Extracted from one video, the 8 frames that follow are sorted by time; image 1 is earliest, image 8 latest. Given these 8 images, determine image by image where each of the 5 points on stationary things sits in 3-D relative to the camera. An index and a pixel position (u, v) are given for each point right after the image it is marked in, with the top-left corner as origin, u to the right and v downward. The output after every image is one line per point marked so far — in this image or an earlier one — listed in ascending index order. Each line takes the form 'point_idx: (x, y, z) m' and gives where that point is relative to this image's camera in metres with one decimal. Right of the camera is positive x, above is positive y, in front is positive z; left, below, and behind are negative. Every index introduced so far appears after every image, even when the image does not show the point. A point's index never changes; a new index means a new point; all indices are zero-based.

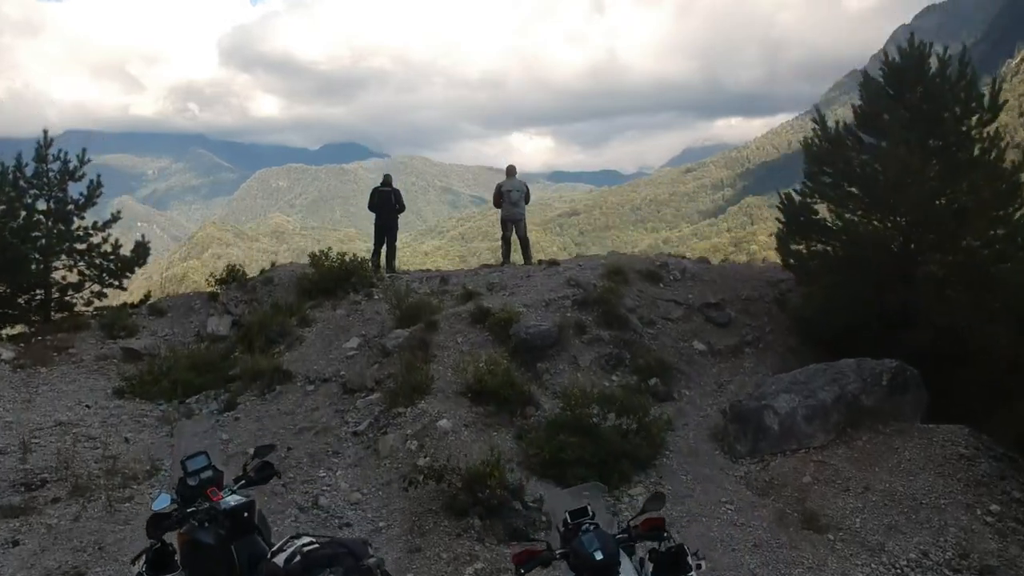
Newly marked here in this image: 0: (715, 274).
0: (+2.7, +0.2, +9.2) m
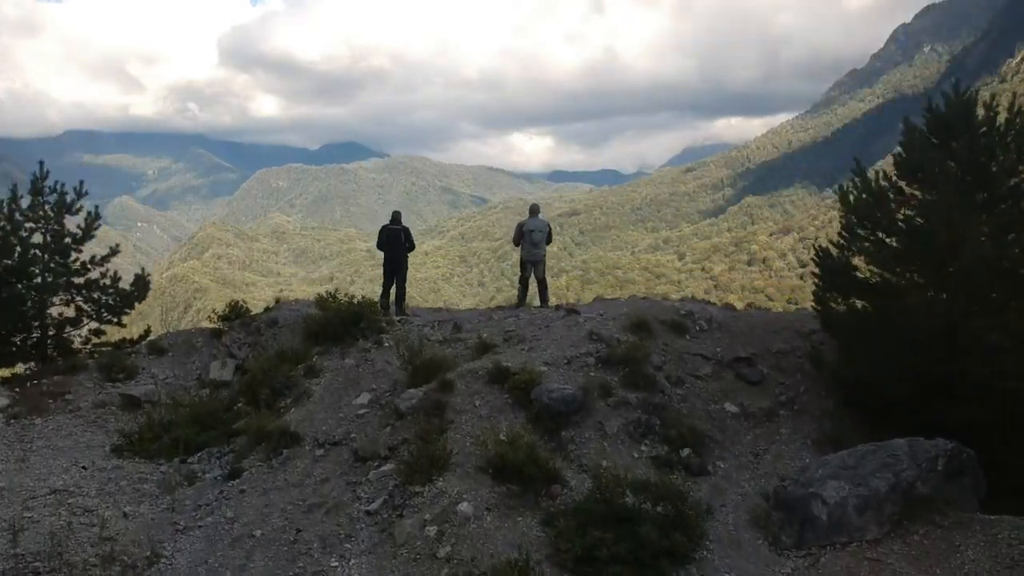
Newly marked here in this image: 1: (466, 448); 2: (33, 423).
0: (+2.9, -0.5, +8.8) m
1: (-0.4, -1.5, +6.7) m
2: (-6.5, -1.8, +9.4) m
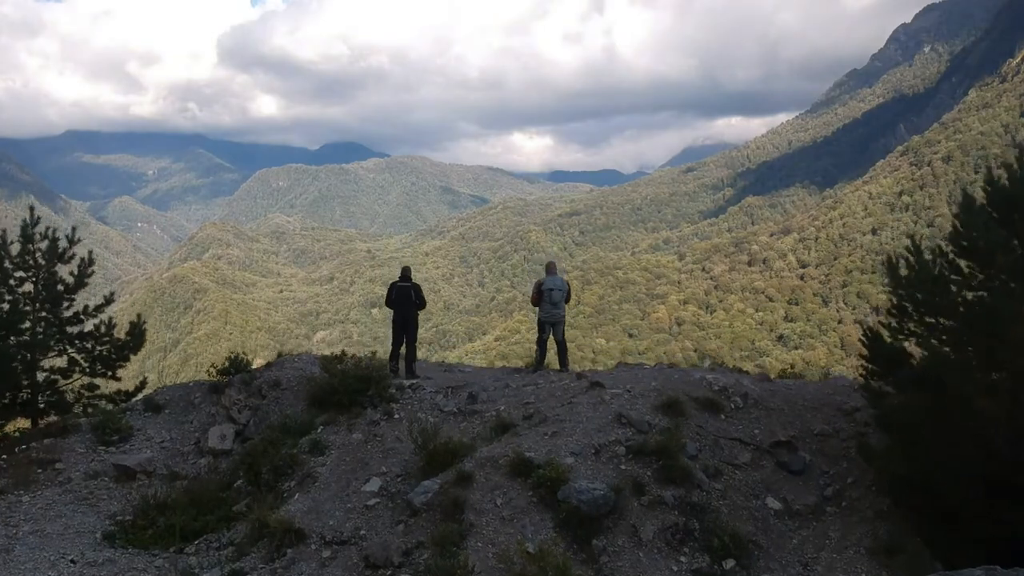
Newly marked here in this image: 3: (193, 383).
0: (+3.2, -1.3, +8.2) m
1: (-0.2, -2.4, +6.1) m
2: (-6.2, -2.7, +8.8) m
3: (-5.4, -1.6, +11.7) m
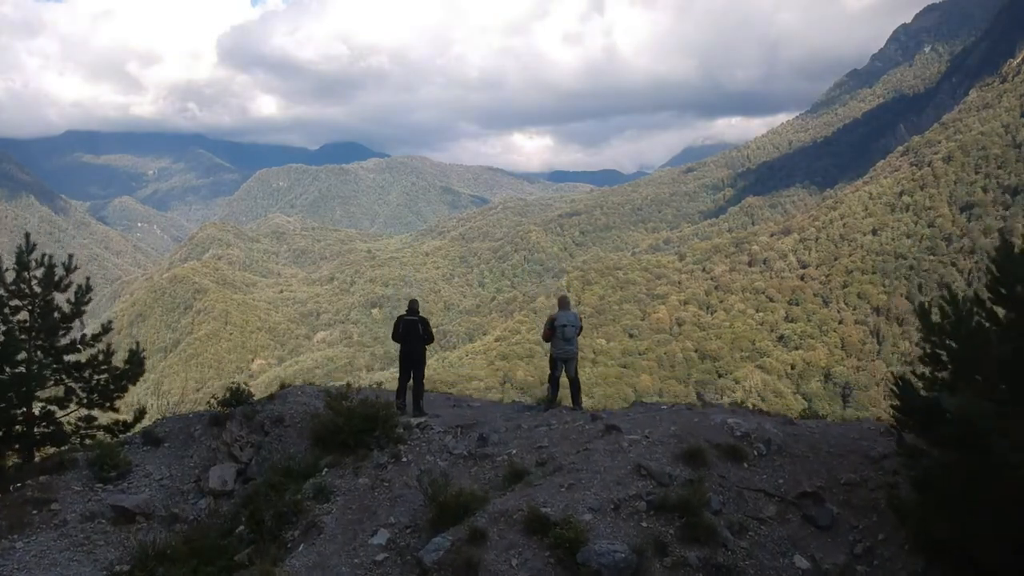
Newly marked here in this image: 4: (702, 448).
0: (+3.3, -1.8, +7.9) m
1: (-0.1, -2.9, +5.8) m
2: (-6.1, -3.1, +8.5) m
3: (-5.3, -2.1, +11.4) m
4: (+2.1, -1.7, +7.5) m
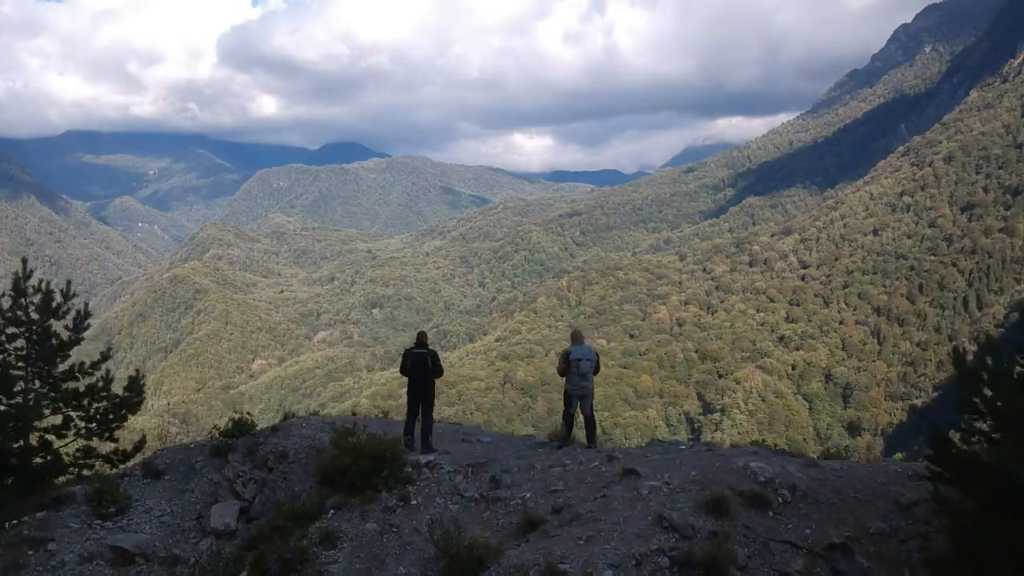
0: (+3.5, -2.2, +7.6) m
1: (+0.1, -3.3, +5.5) m
2: (-5.9, -3.6, +8.2) m
3: (-5.1, -2.5, +11.1) m
4: (+2.2, -2.1, +7.2) m
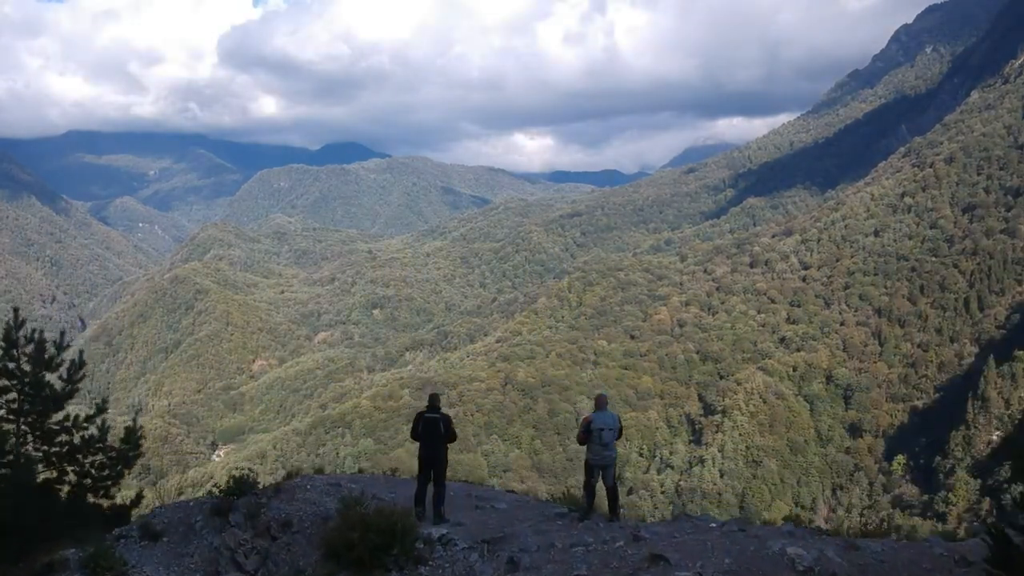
0: (+3.7, -3.0, +7.1) m
1: (+0.3, -4.0, +5.0) m
2: (-5.7, -4.3, +7.7) m
3: (-4.9, -3.3, +10.6) m
4: (+2.4, -2.9, +6.7) m
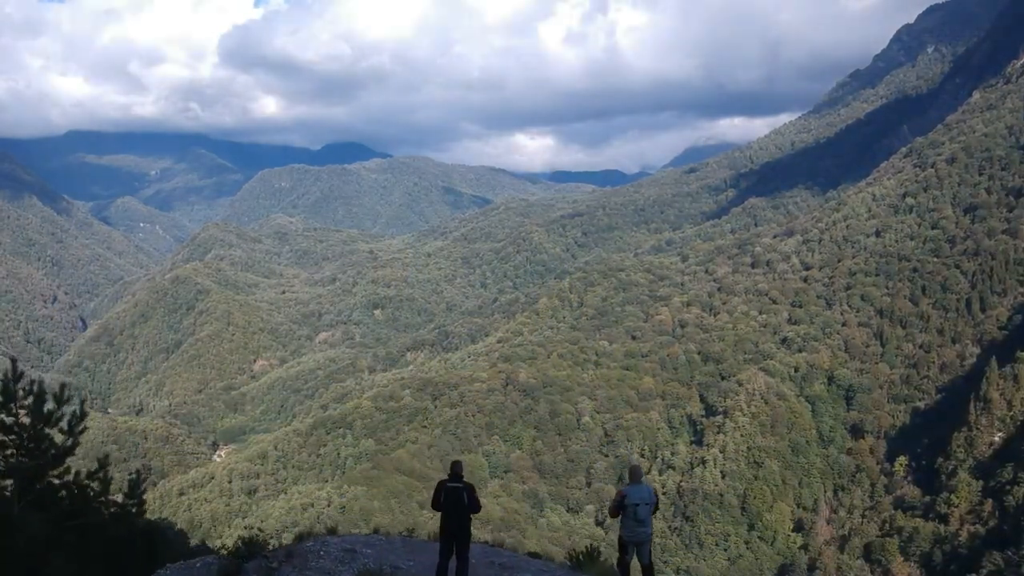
0: (+3.9, -3.5, +6.6) m
1: (+0.5, -4.6, +4.5) m
2: (-5.5, -4.9, +7.2) m
3: (-4.7, -3.8, +10.1) m
4: (+2.6, -3.5, +6.2) m
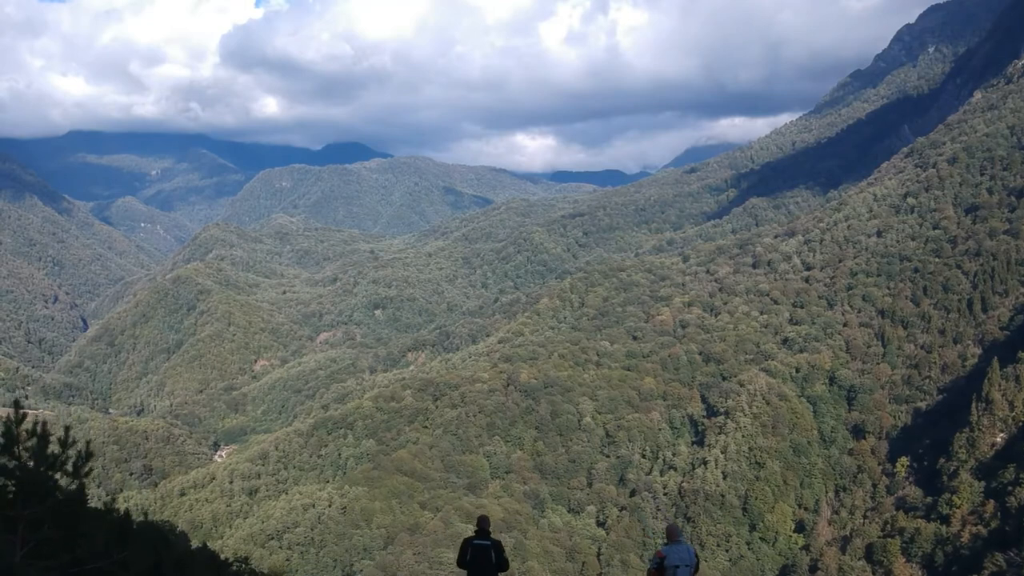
0: (+4.3, -3.8, +6.2) m
1: (+0.9, -4.9, +4.2) m
2: (-5.2, -5.2, +6.9) m
3: (-4.3, -4.1, +9.8) m
4: (+3.0, -3.7, +5.9) m
